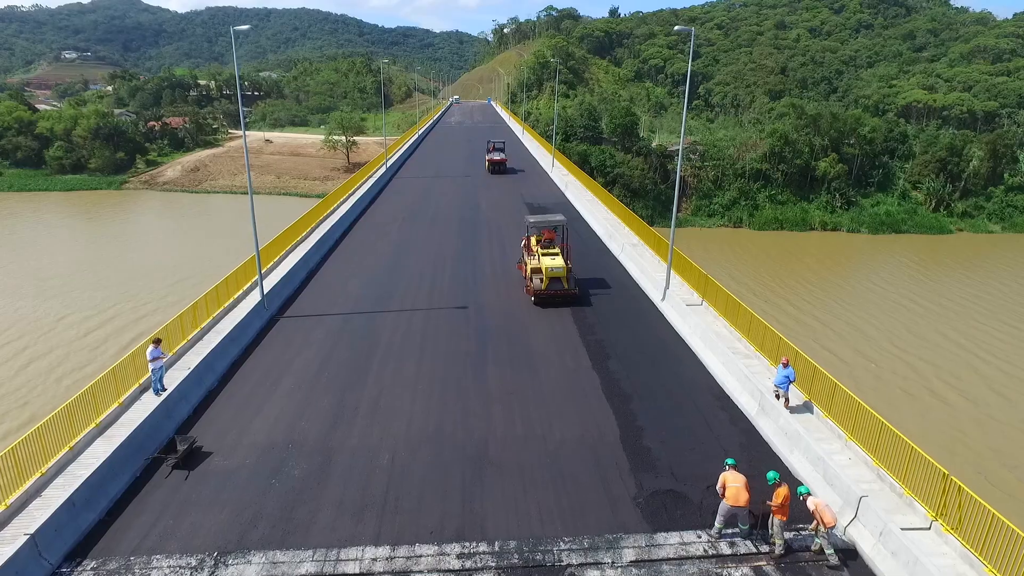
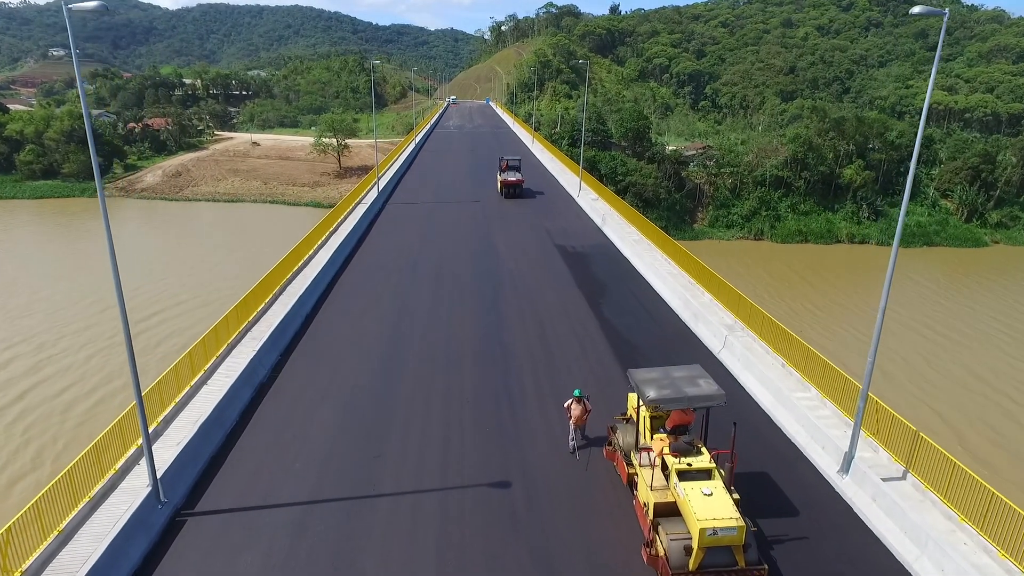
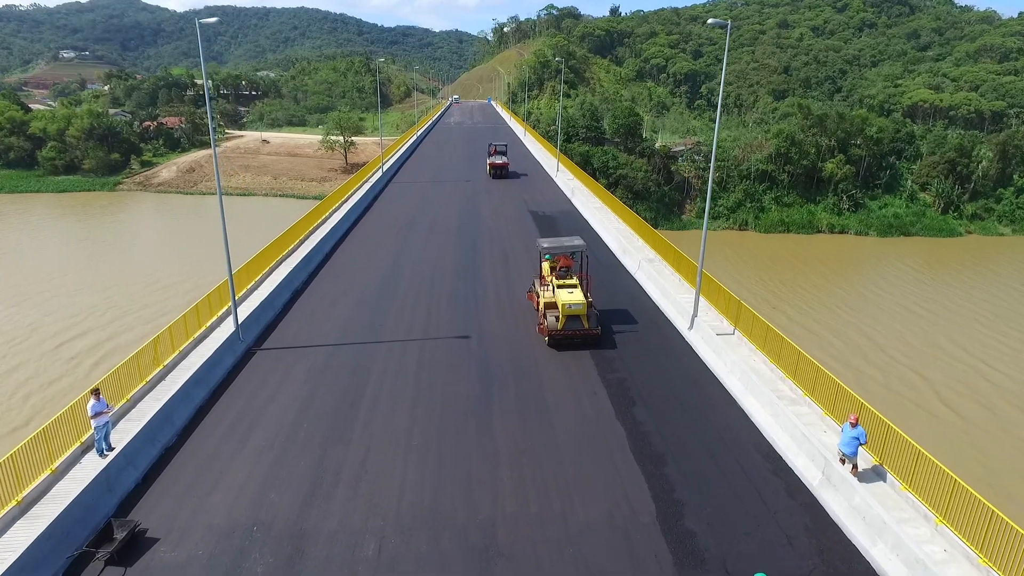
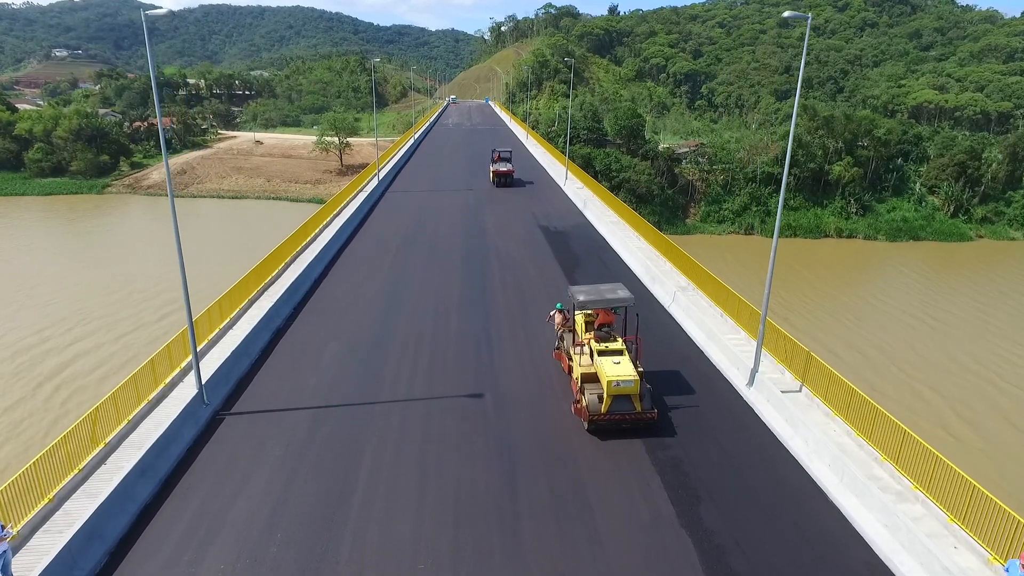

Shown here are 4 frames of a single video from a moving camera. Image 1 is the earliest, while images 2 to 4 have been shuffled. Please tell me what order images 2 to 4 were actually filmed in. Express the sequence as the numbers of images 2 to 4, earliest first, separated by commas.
3, 4, 2
